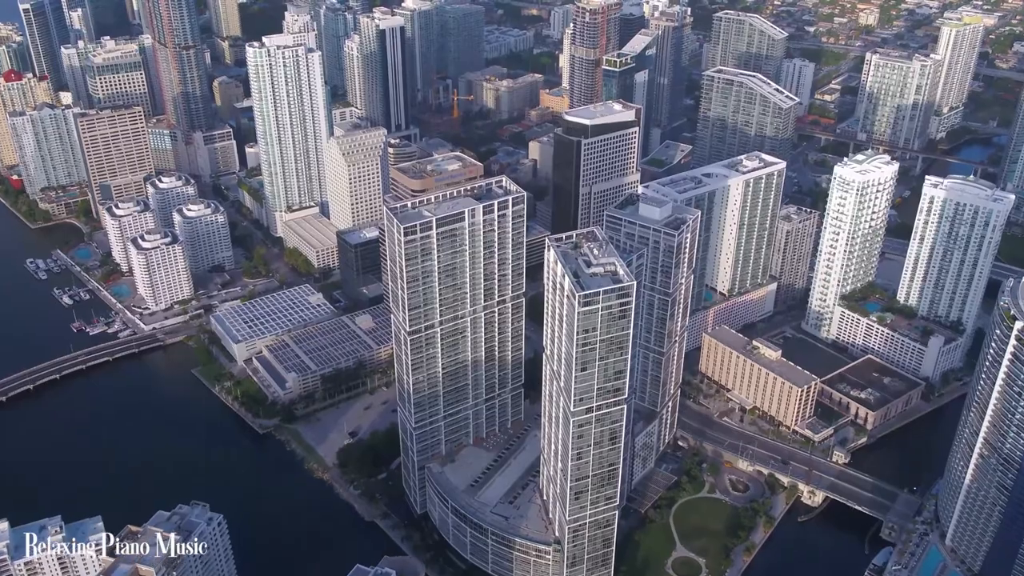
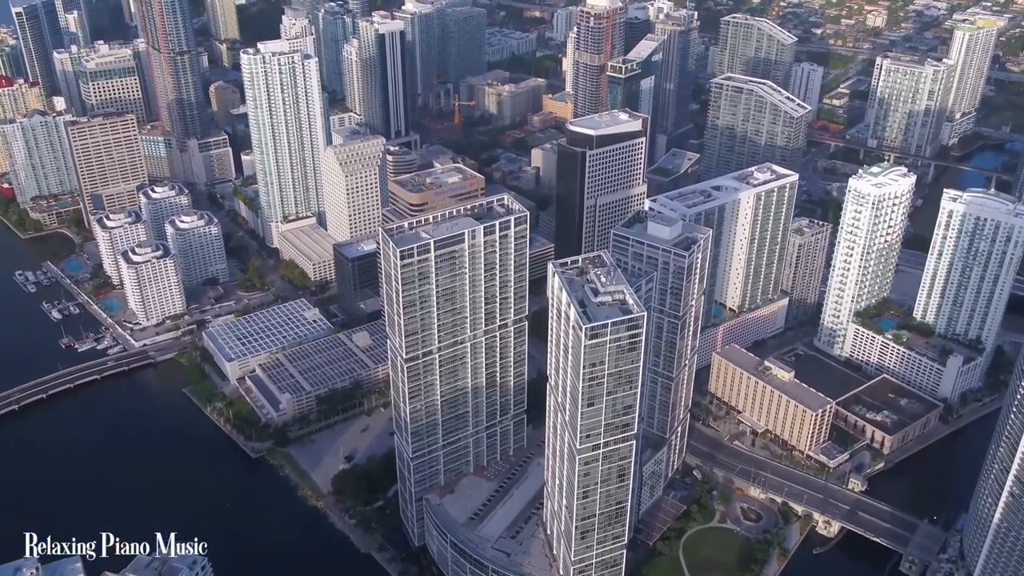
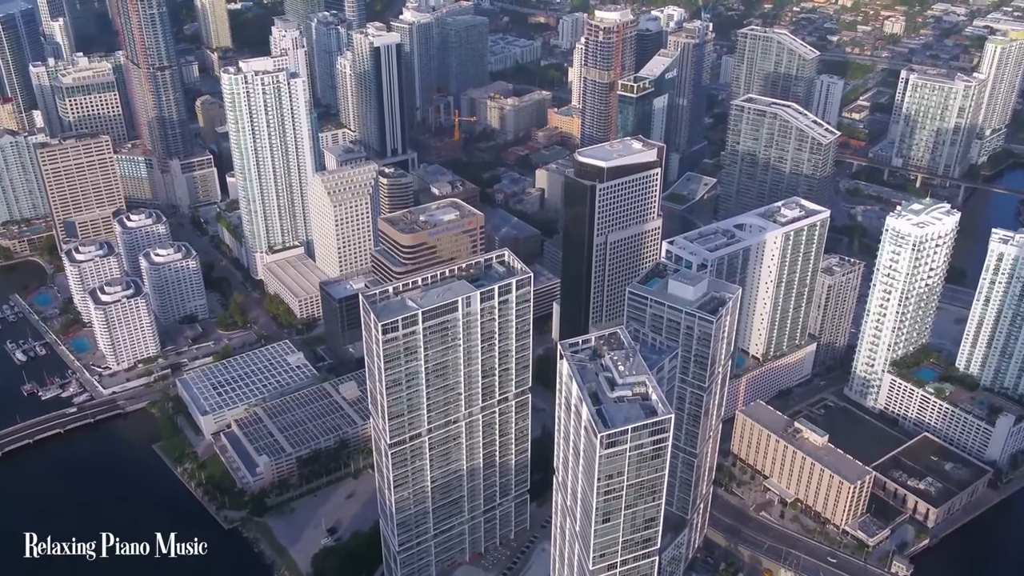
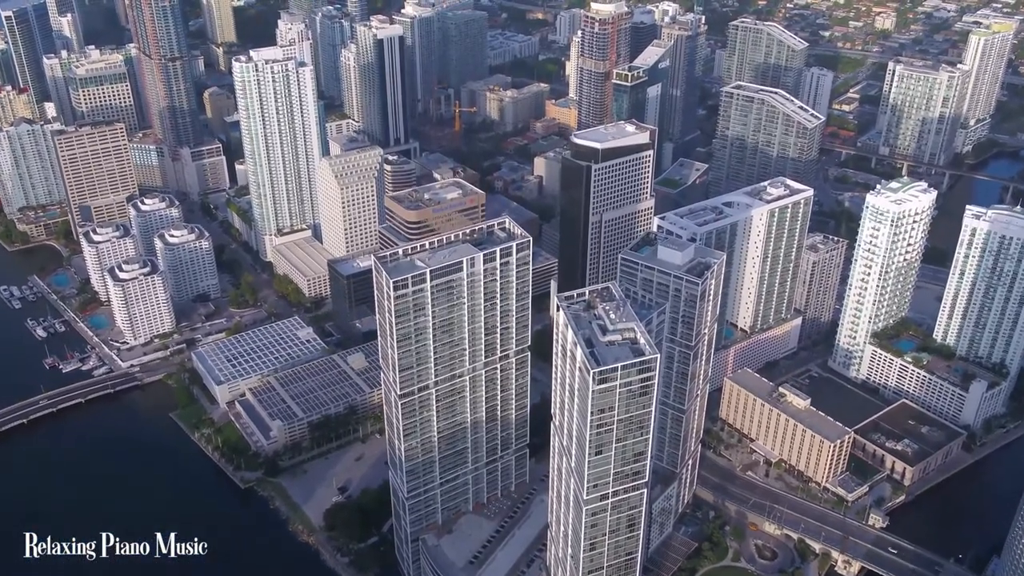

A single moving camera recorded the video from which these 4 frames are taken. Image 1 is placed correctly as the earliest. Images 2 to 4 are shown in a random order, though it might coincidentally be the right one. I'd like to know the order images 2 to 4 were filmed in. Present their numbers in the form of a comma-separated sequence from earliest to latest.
2, 4, 3
